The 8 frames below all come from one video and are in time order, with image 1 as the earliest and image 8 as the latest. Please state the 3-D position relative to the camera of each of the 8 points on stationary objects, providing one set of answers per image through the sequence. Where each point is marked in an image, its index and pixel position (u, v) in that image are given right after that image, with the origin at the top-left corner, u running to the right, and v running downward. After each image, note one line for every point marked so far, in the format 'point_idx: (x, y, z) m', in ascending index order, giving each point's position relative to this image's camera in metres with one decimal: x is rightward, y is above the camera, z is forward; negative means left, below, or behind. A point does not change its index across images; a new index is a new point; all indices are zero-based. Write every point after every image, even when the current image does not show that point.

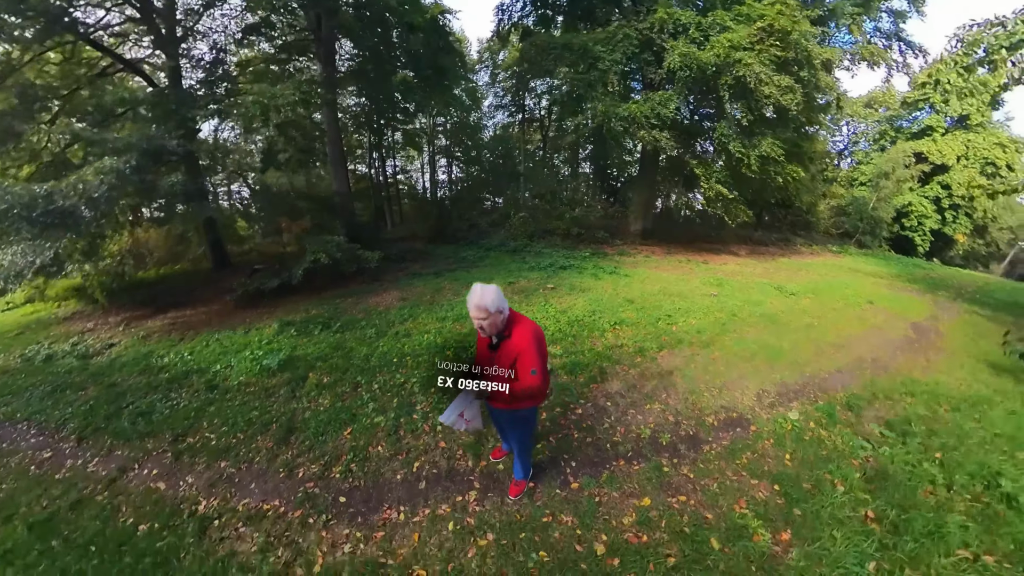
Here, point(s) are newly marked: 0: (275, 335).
0: (-4.0, -0.8, +7.4) m
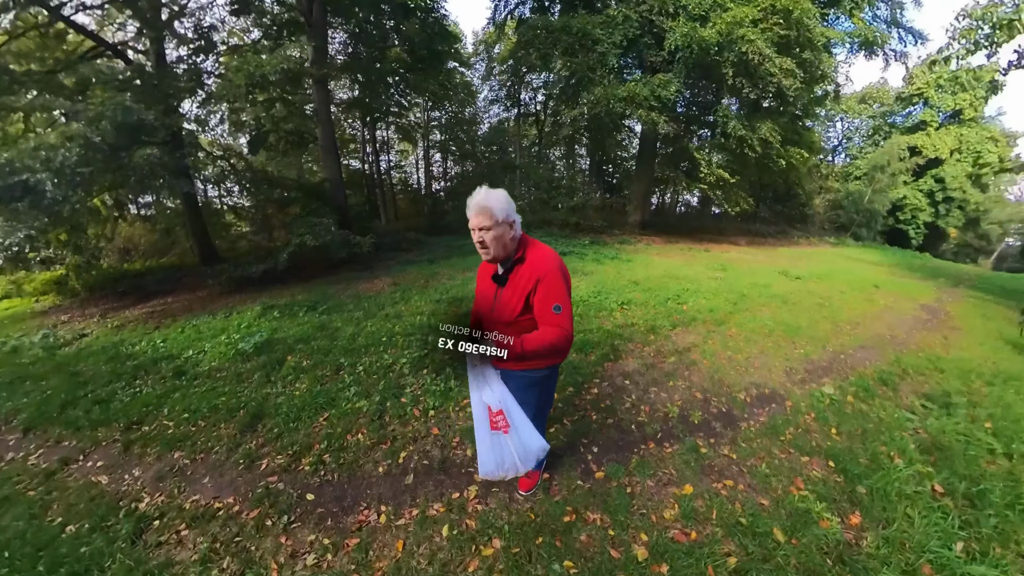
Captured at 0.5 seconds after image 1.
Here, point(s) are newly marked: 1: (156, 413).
0: (-4.0, -0.5, +6.7) m
1: (-3.5, -1.2, +4.3) m
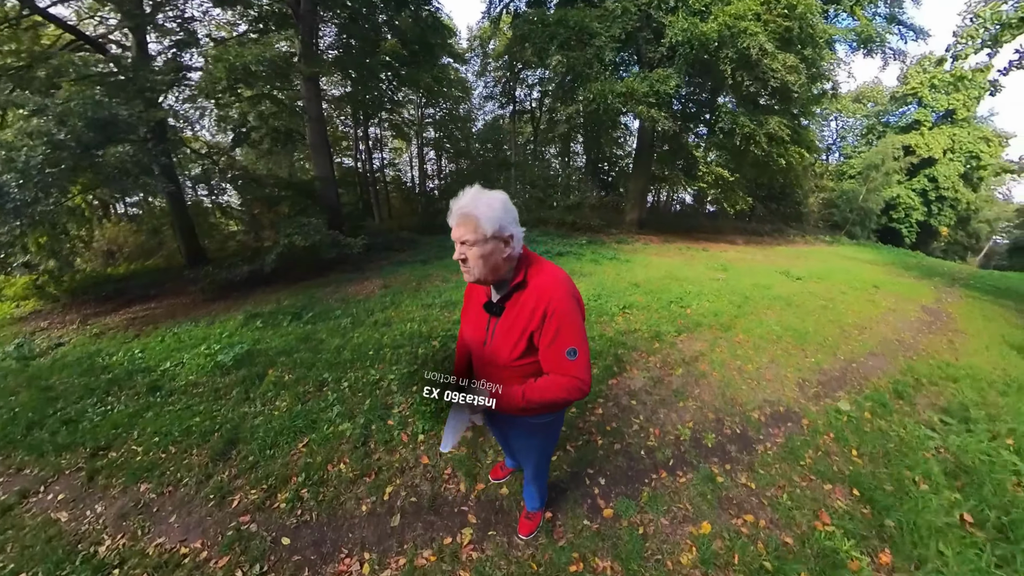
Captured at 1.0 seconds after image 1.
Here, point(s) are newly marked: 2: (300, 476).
0: (-4.0, -0.6, +6.4) m
1: (-3.5, -1.3, +4.0) m
2: (-1.5, -1.3, +3.0) m
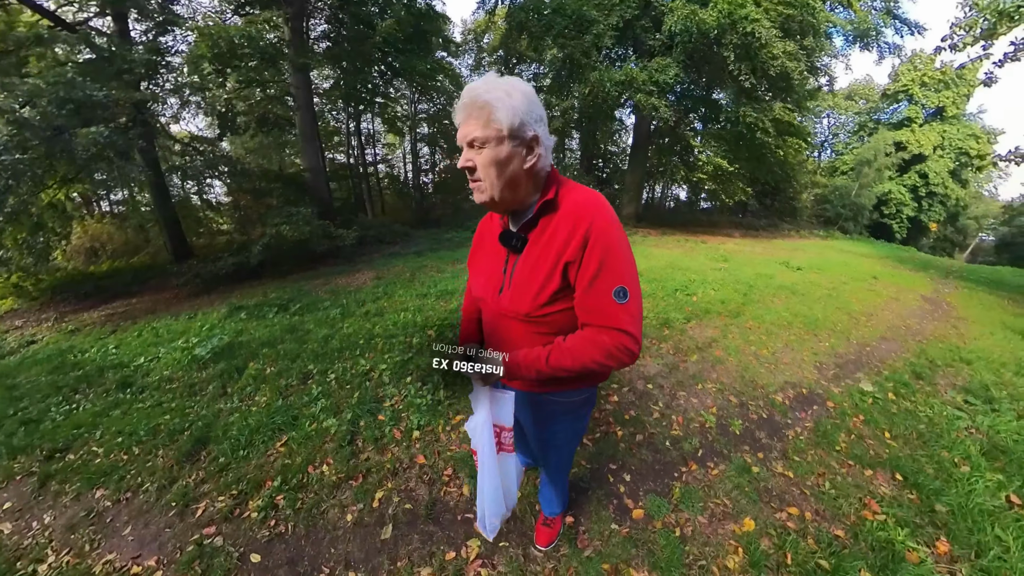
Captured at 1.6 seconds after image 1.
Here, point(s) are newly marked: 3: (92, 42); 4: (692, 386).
0: (-4.0, -0.5, +6.0) m
1: (-3.4, -1.2, +3.5) m
2: (-1.4, -1.1, +2.6) m
3: (-6.6, +3.9, +6.9) m
4: (+1.7, -0.9, +4.1) m
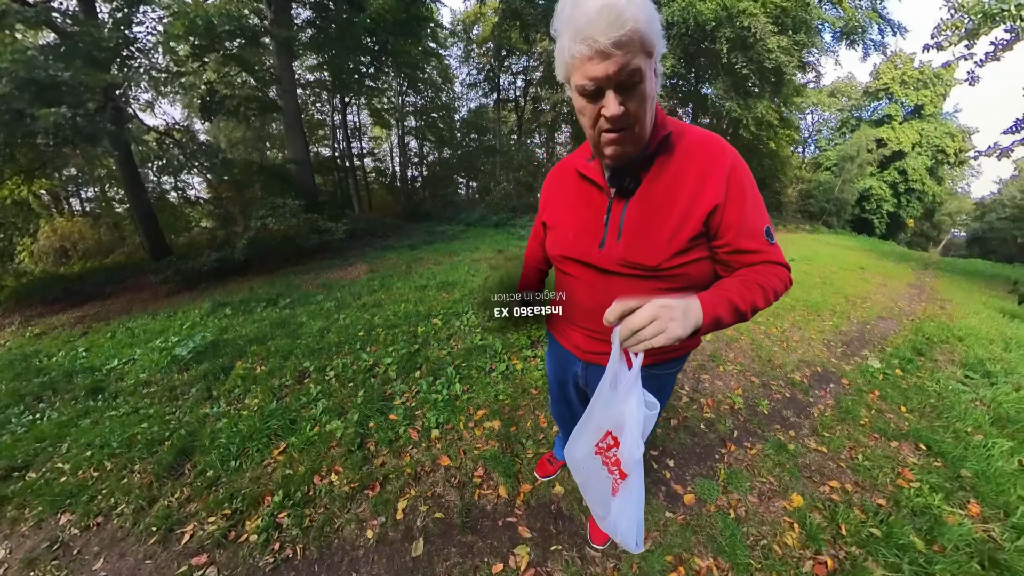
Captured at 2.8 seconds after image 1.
0: (-3.9, -0.4, +5.5) m
1: (-3.3, -1.2, +3.1) m
2: (-1.2, -1.0, +2.2) m
3: (-6.7, +3.9, +6.3) m
4: (+1.8, -0.8, +3.8) m
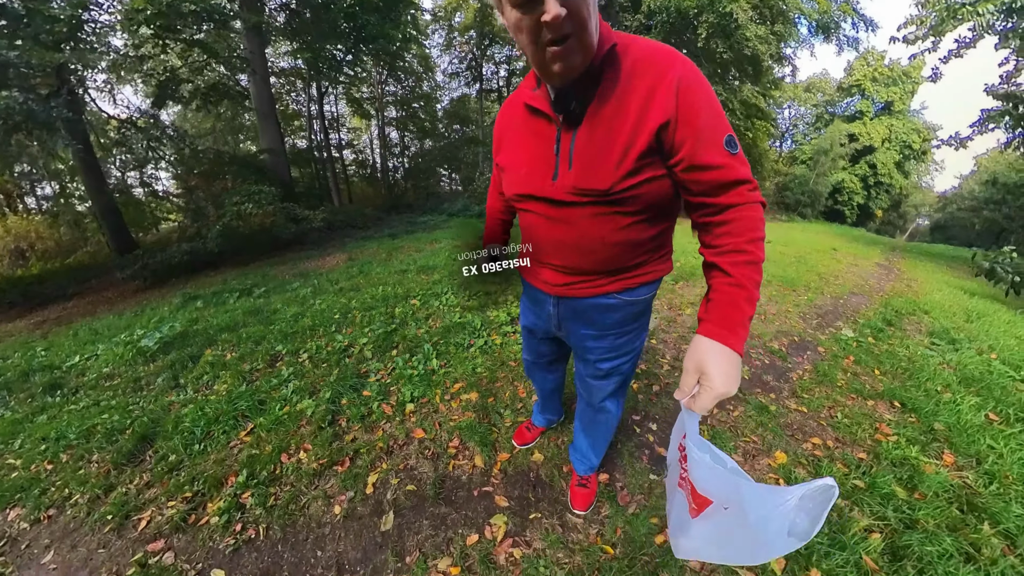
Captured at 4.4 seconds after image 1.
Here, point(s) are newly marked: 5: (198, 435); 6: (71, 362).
0: (-4.2, -0.3, +5.3) m
1: (-3.4, -1.1, +2.9) m
2: (-1.3, -0.9, +2.1) m
3: (-7.1, +3.9, +5.9) m
4: (+1.6, -0.5, +3.8) m
5: (-1.7, -0.8, +2.4) m
6: (-4.4, -0.7, +4.3) m
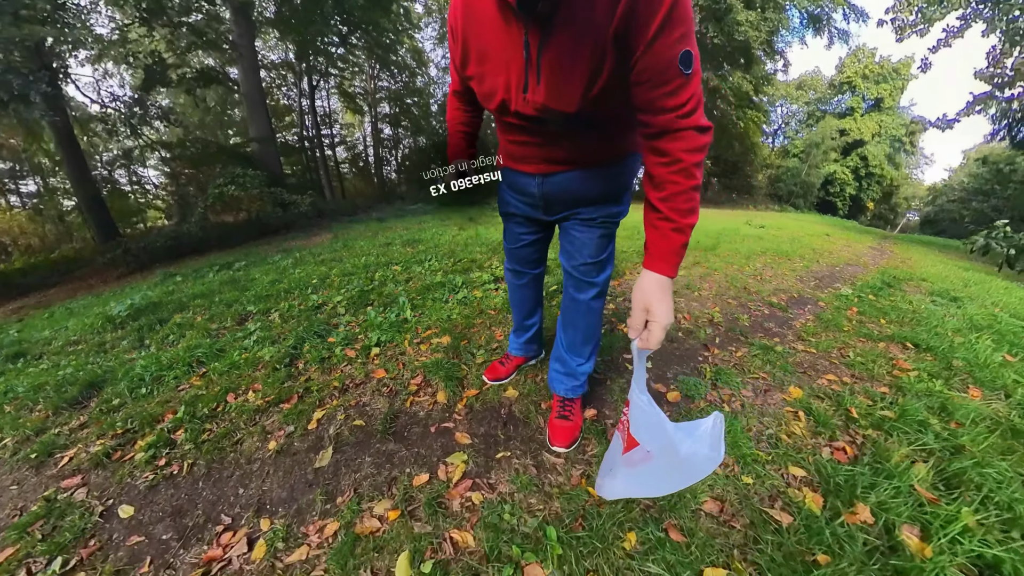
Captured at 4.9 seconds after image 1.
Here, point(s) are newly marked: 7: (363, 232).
0: (-4.3, 0.0, +5.1) m
1: (-3.5, -0.7, +2.8) m
2: (-1.4, -0.6, +1.9) m
3: (-7.2, +4.2, +5.8) m
4: (+1.5, -0.2, +3.6) m
5: (-1.8, -0.5, +2.2) m
6: (-4.5, -0.4, +4.1) m
7: (-2.3, +0.9, +6.9) m
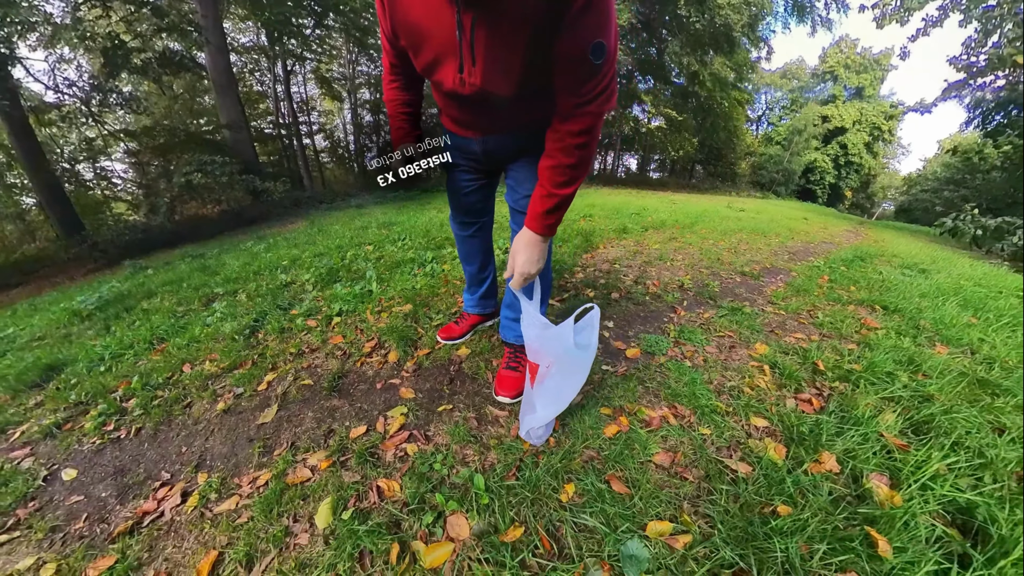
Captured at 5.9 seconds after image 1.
0: (-4.5, +0.2, +5.0) m
1: (-3.7, -0.6, +2.7) m
2: (-1.6, -0.5, +1.9) m
3: (-7.5, +4.3, +5.5) m
4: (+1.3, 0.0, +3.7) m
5: (-2.0, -0.4, +2.2) m
6: (-4.7, -0.3, +4.1) m
7: (-2.6, +1.1, +6.8) m
